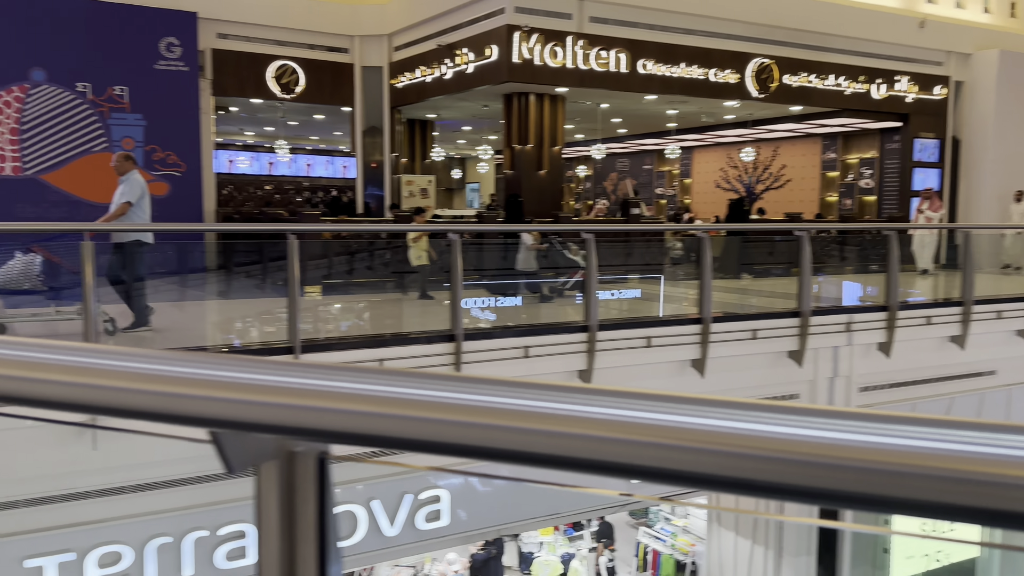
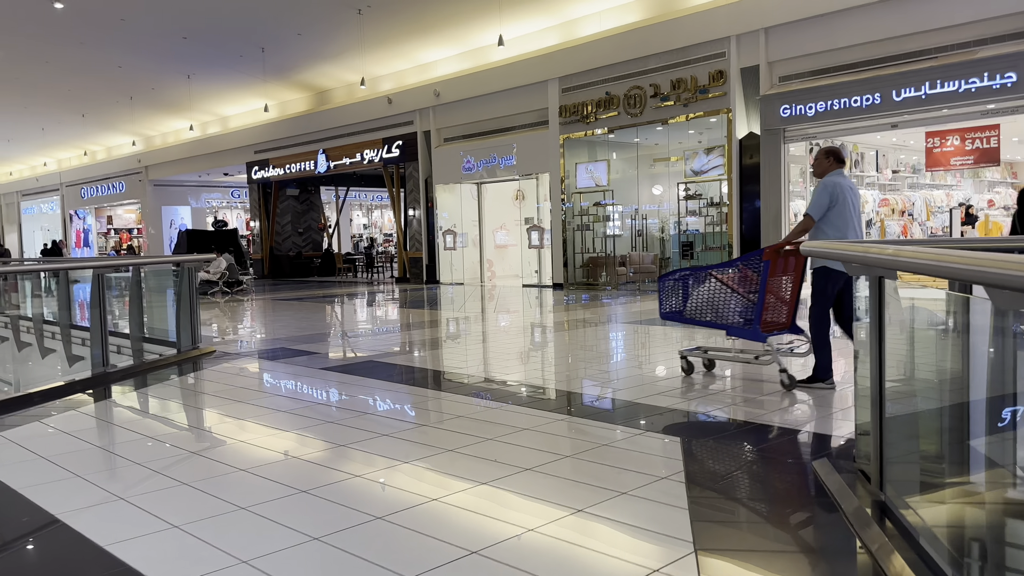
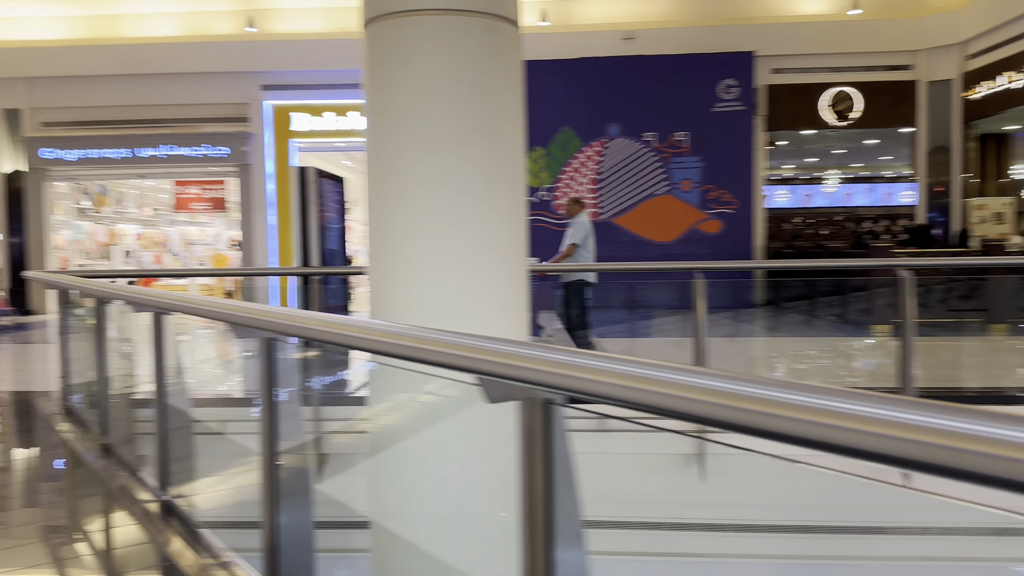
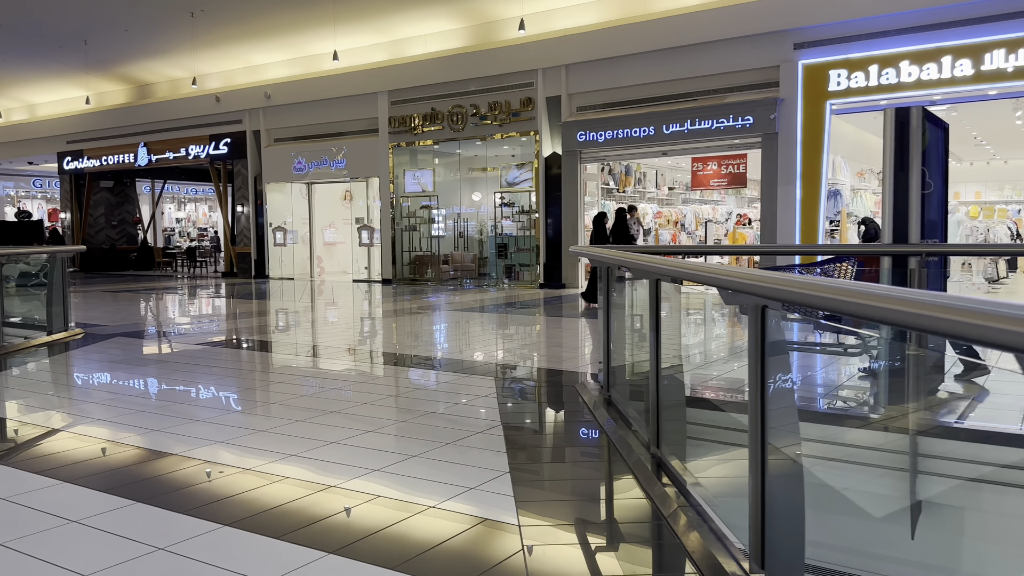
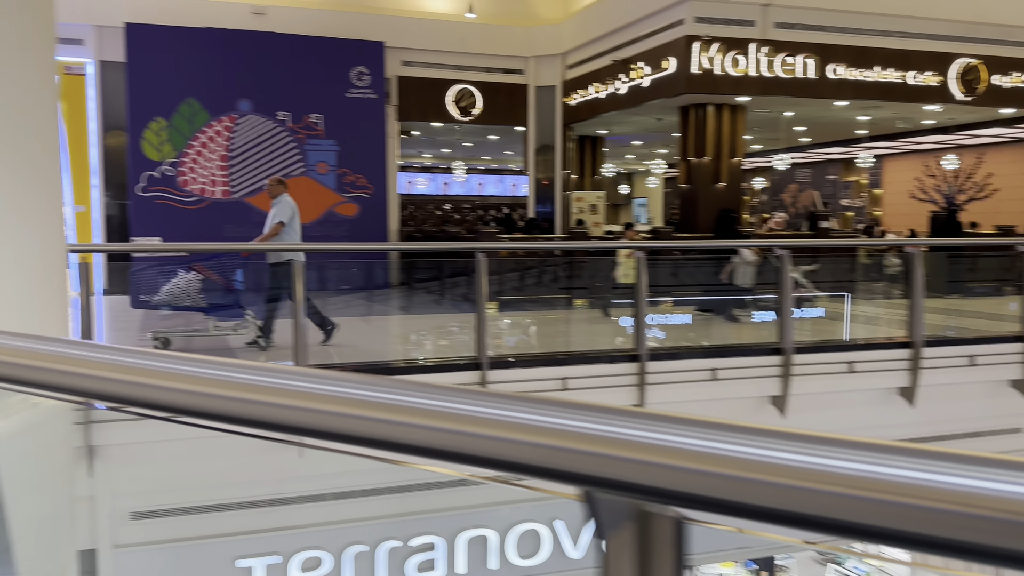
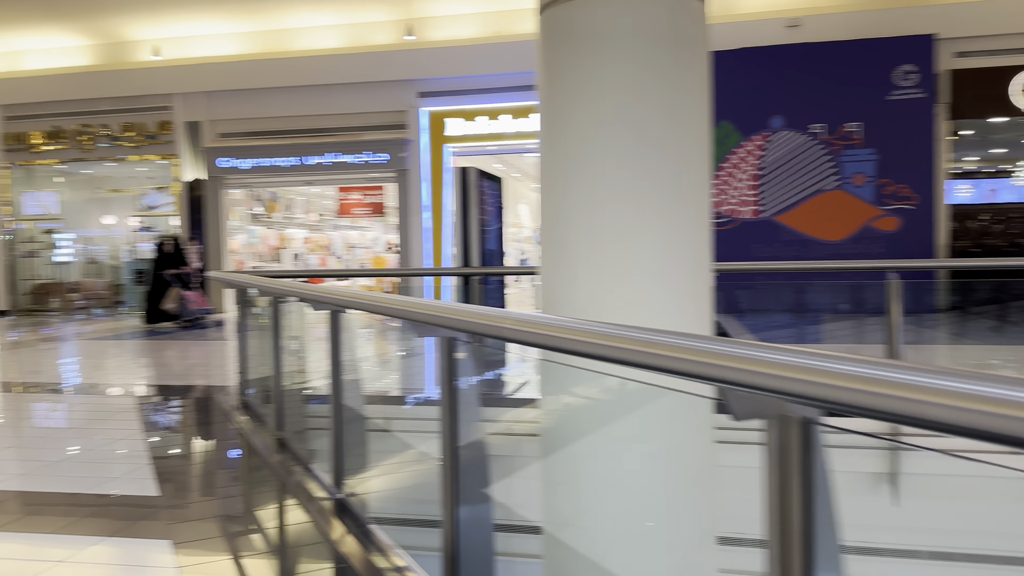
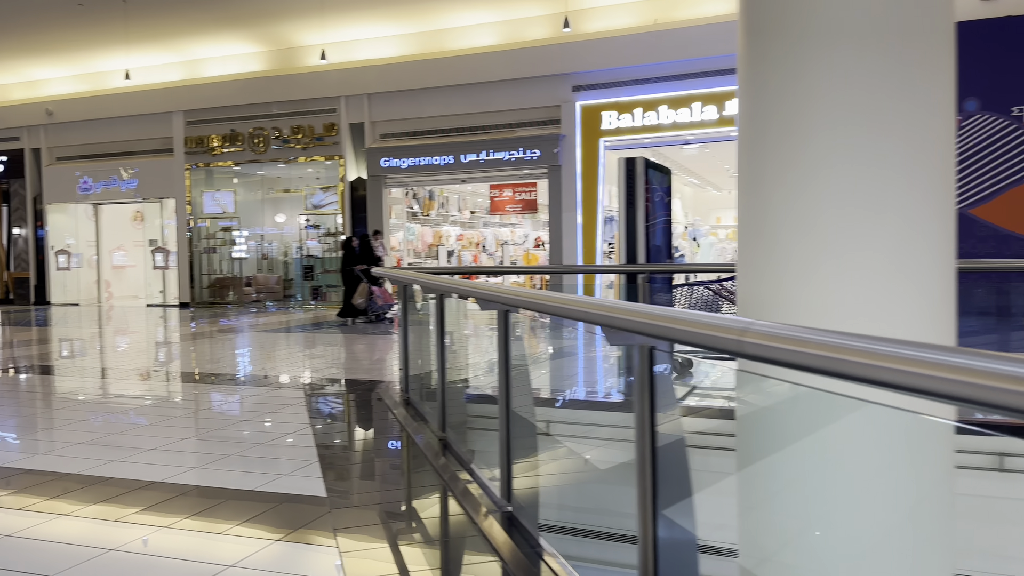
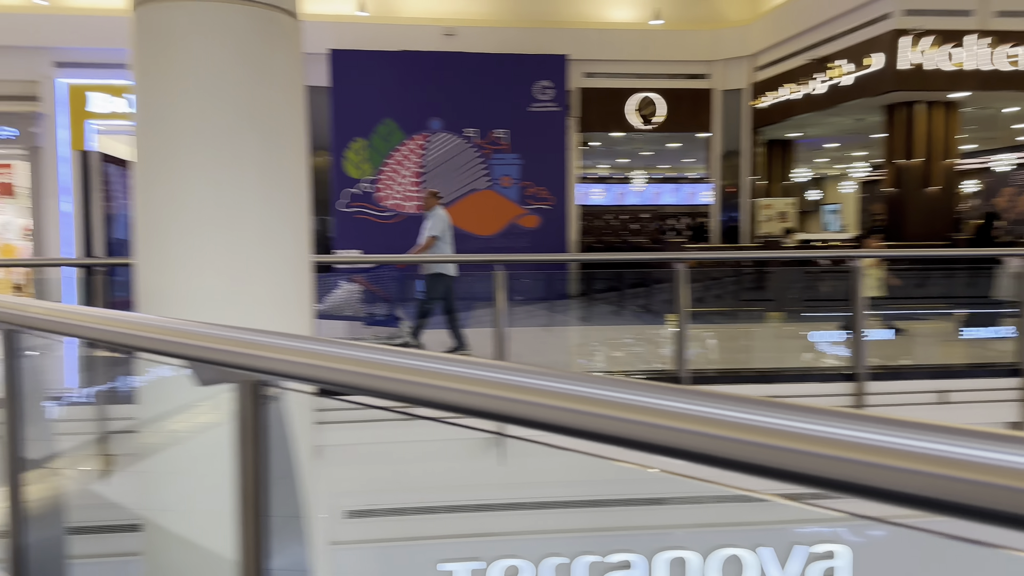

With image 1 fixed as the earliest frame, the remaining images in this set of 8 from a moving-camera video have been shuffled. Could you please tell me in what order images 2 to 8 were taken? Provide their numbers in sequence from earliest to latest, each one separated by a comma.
5, 8, 3, 6, 7, 4, 2
